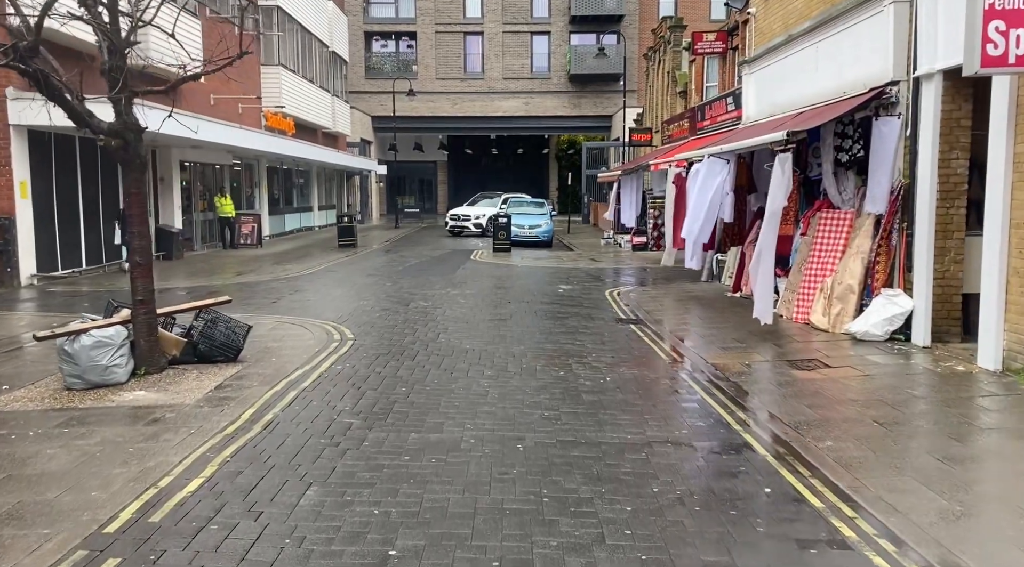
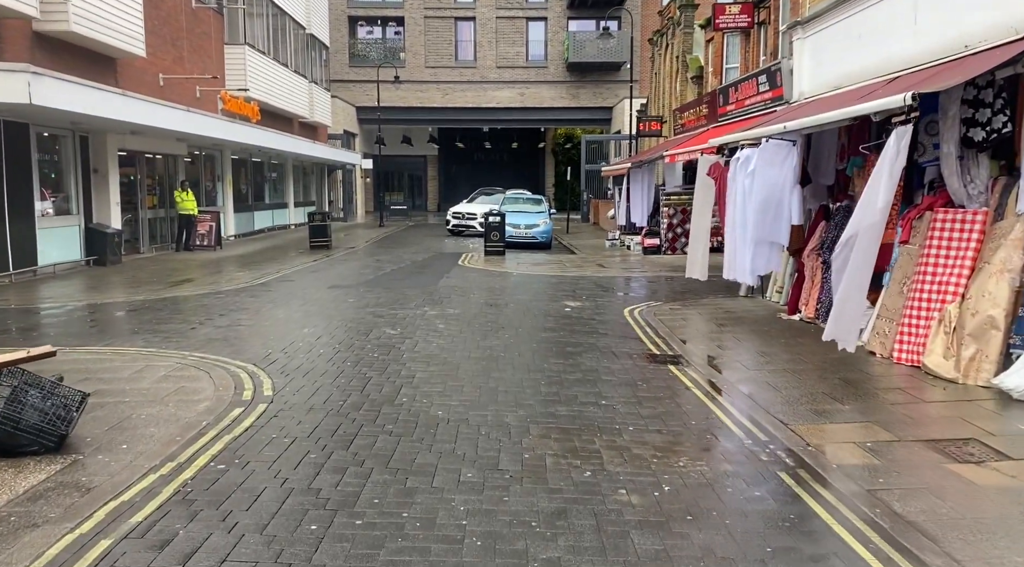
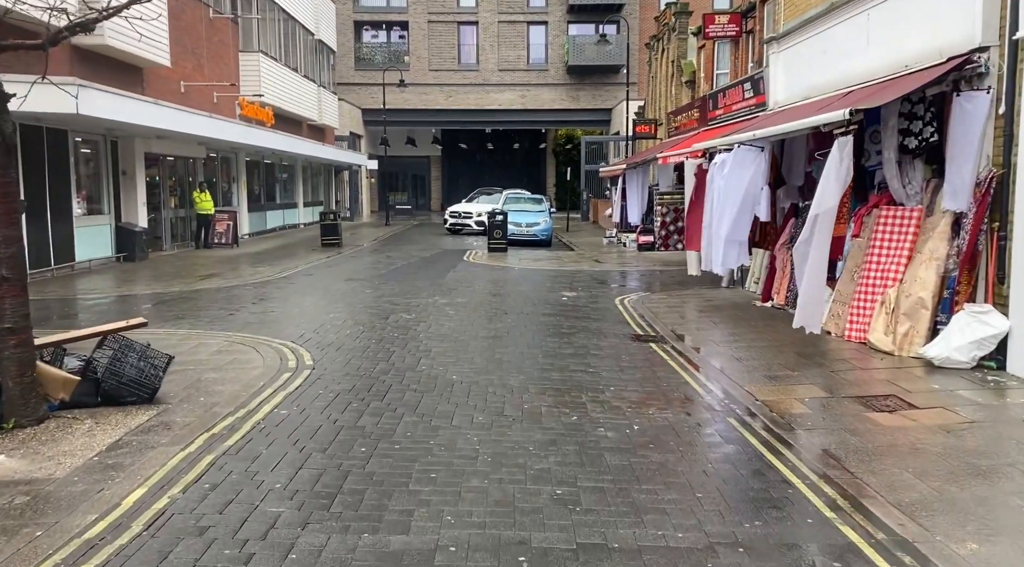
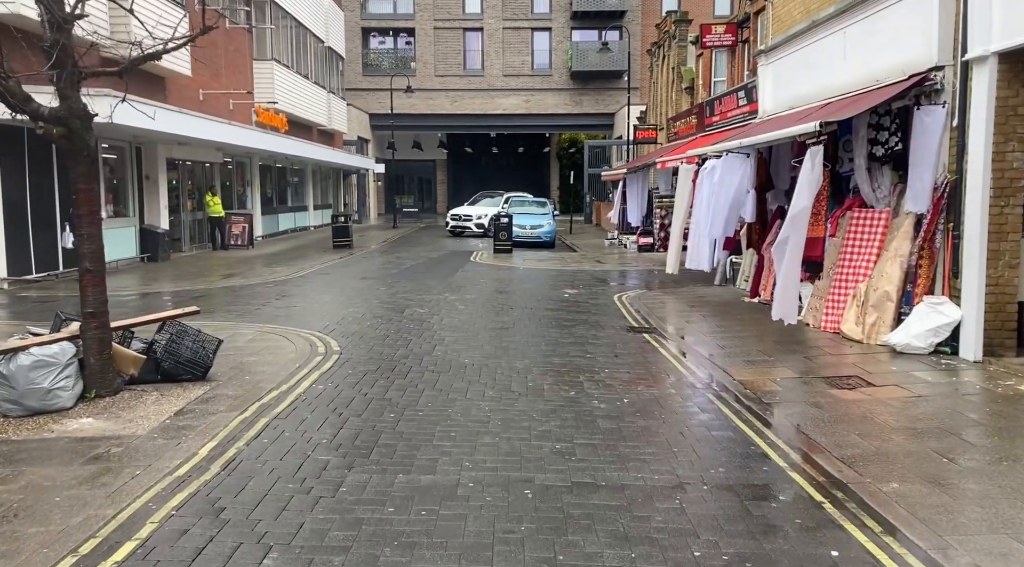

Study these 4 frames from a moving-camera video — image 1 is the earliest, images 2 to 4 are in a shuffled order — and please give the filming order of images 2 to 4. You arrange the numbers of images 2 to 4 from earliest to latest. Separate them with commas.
4, 3, 2
